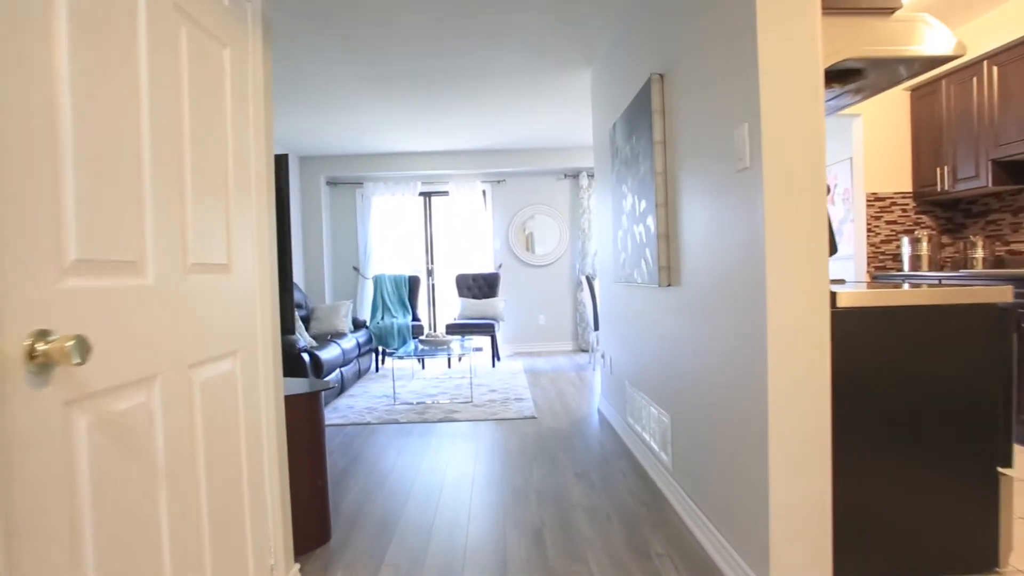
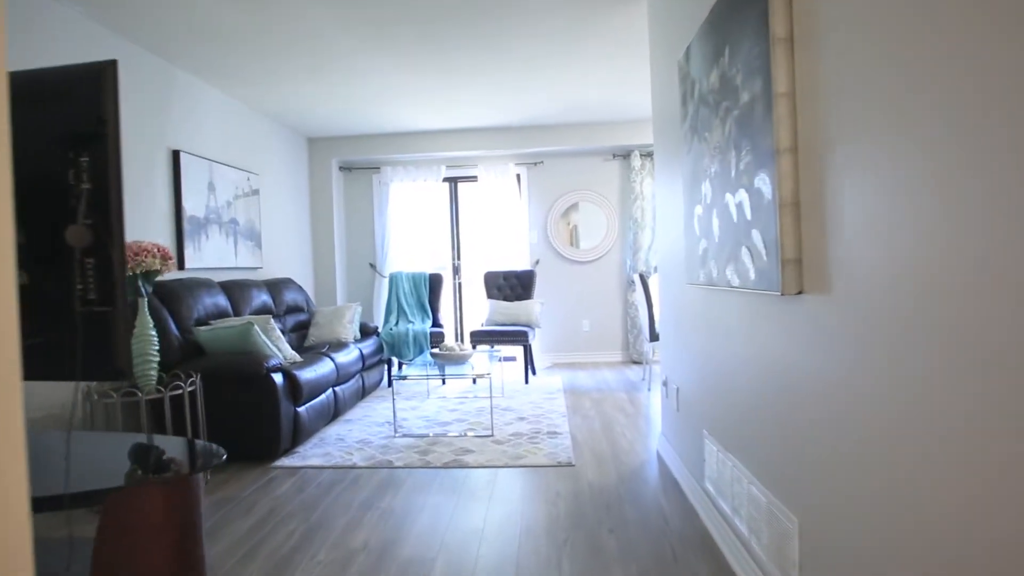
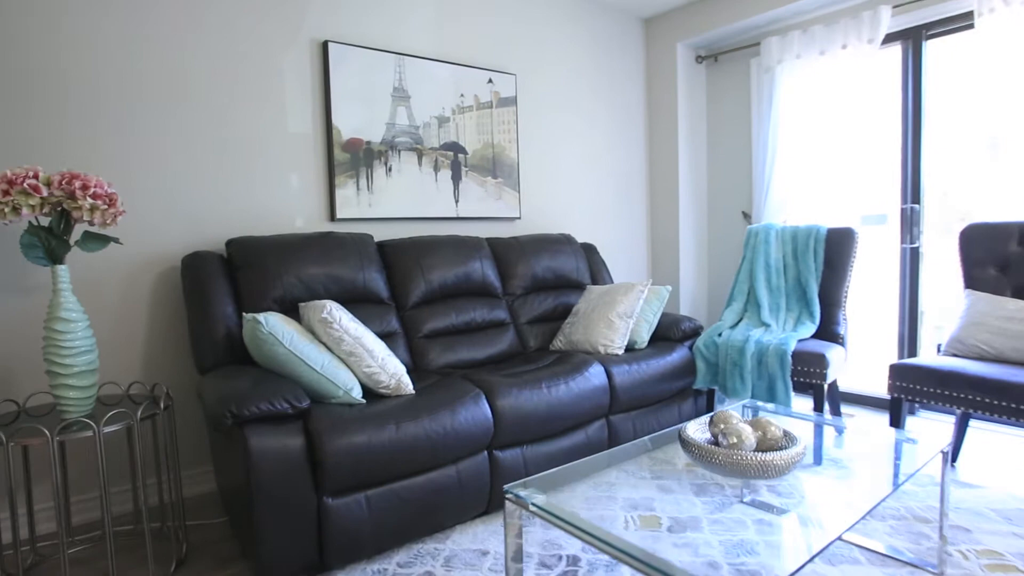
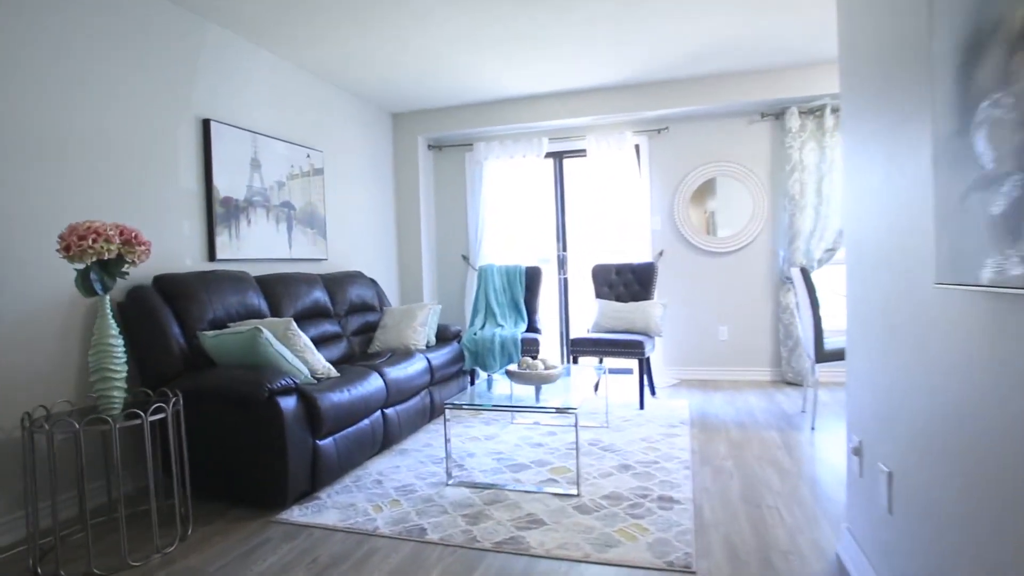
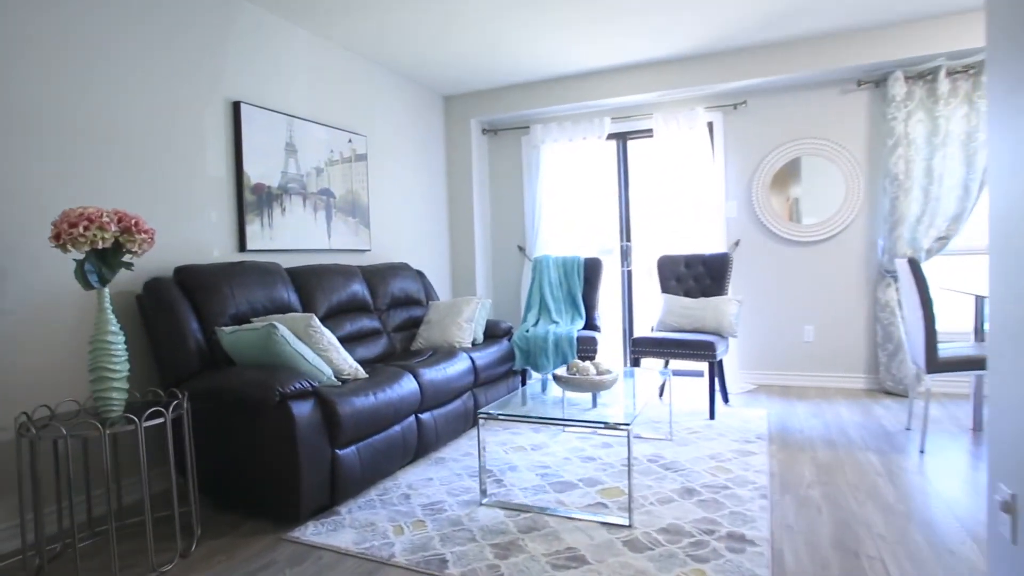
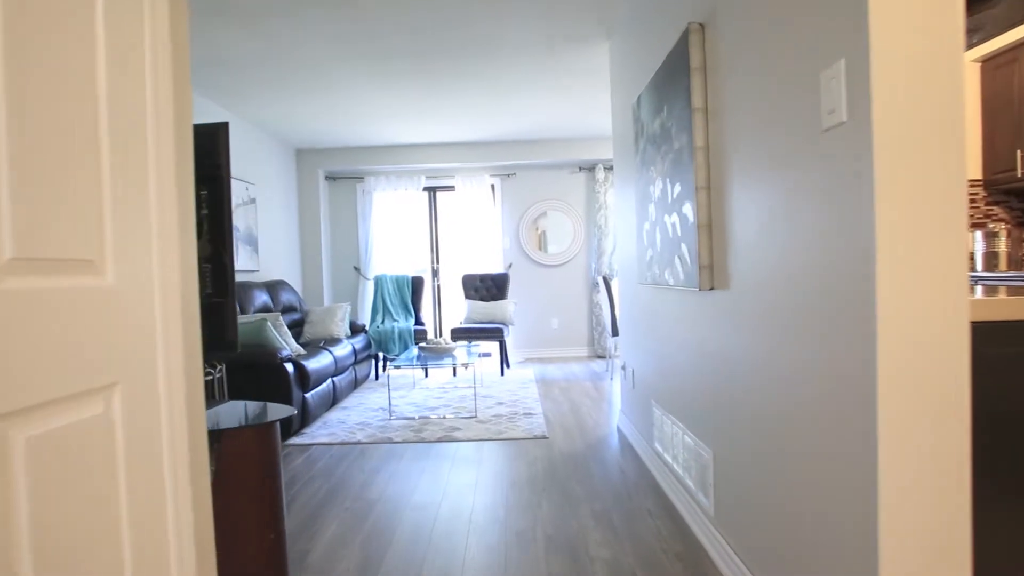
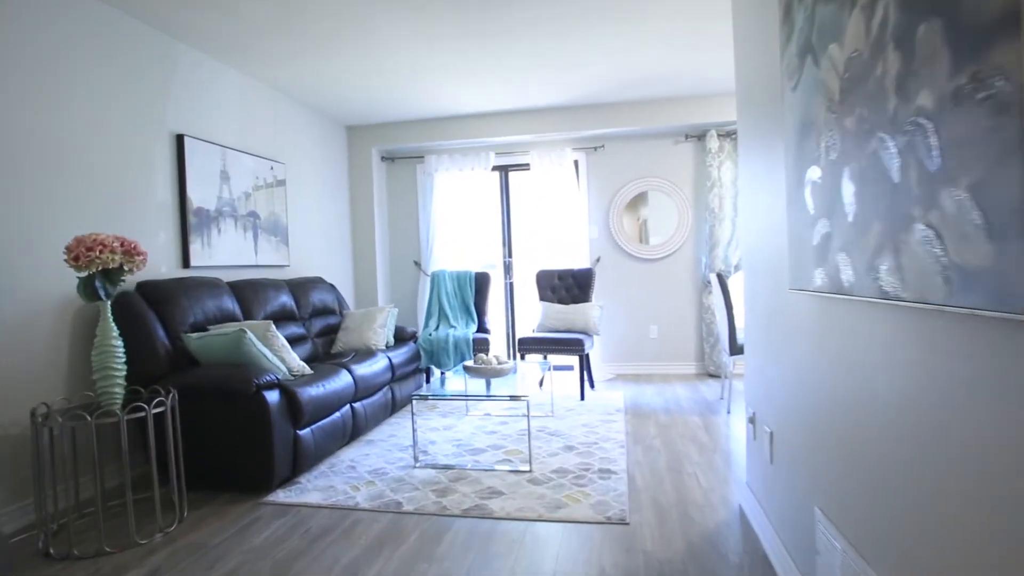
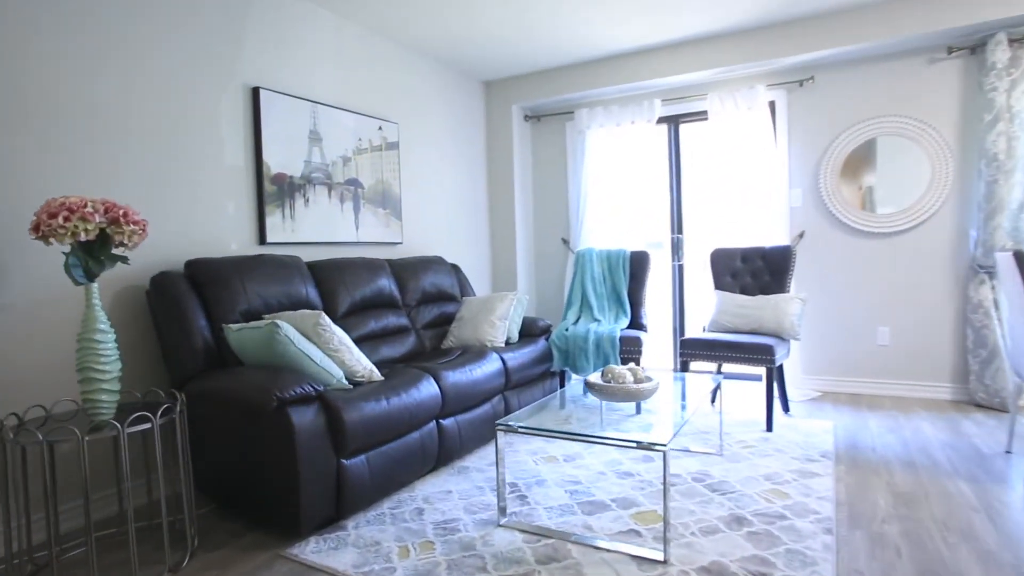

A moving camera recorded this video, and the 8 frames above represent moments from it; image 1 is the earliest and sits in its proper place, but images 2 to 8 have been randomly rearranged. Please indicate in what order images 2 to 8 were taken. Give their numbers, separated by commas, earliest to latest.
6, 2, 7, 4, 5, 8, 3
